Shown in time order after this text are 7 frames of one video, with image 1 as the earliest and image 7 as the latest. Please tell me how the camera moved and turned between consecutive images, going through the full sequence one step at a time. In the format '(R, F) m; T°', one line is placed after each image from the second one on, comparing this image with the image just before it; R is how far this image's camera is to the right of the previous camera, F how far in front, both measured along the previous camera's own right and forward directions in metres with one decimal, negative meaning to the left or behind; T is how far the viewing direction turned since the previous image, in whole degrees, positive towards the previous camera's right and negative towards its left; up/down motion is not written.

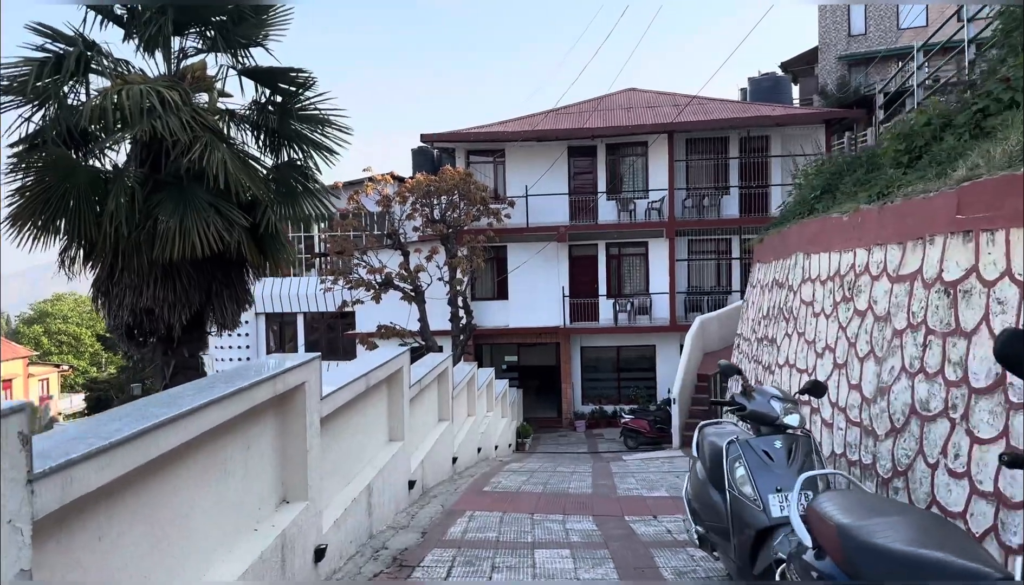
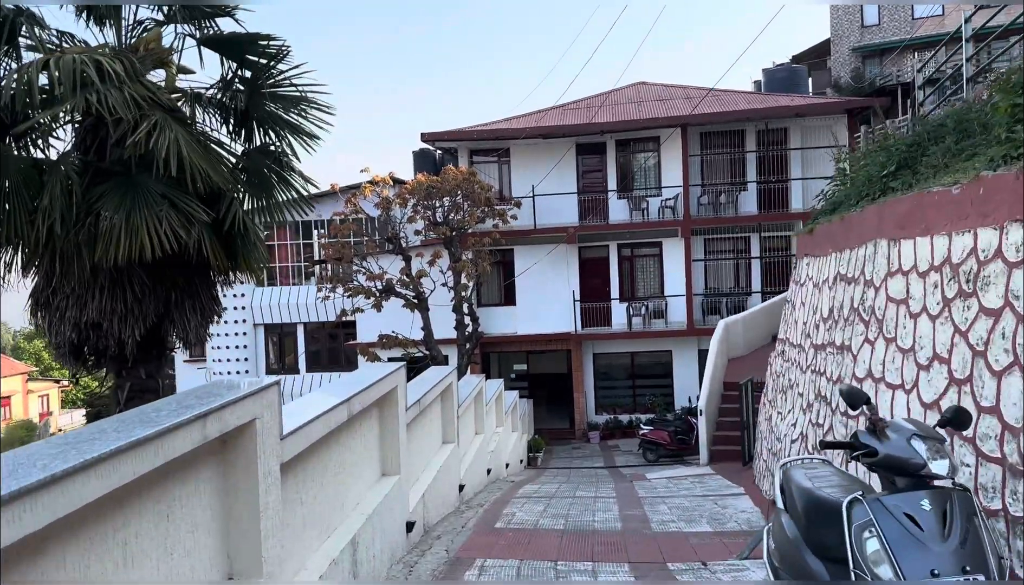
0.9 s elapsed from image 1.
(0.0, +0.9) m; 0°
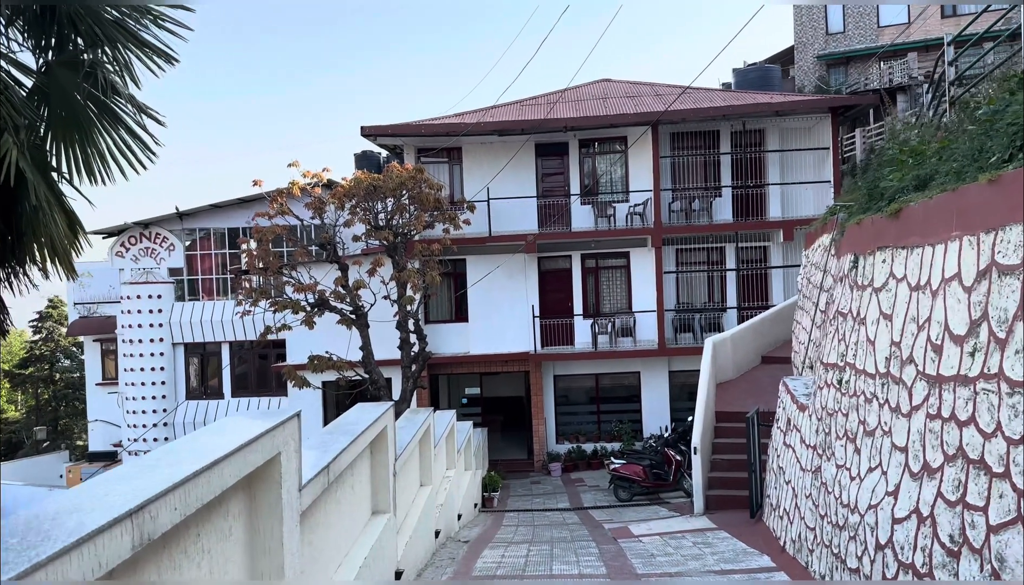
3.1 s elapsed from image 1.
(-0.1, +1.9) m; +4°
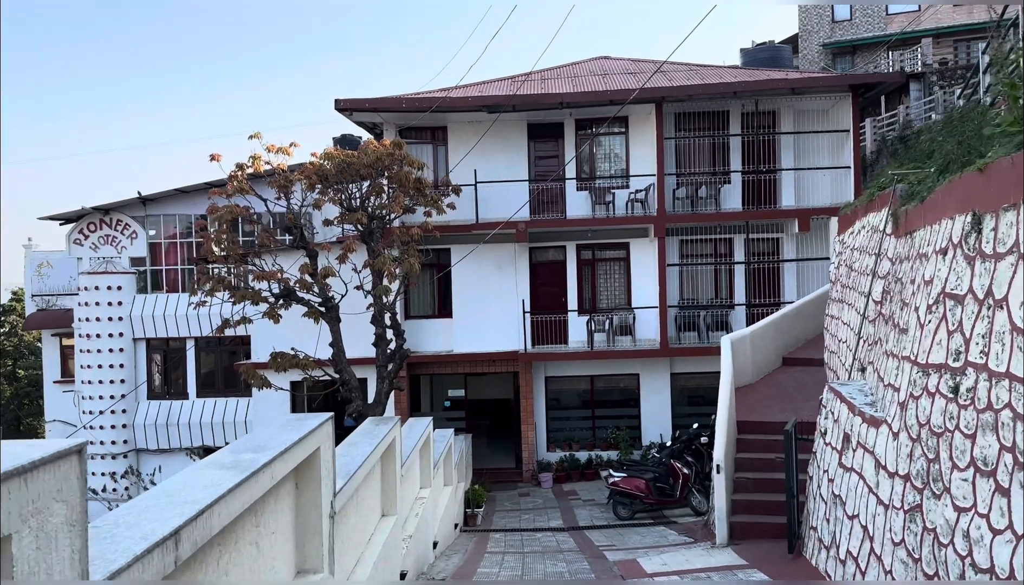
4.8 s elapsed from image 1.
(0.0, +1.4) m; +1°
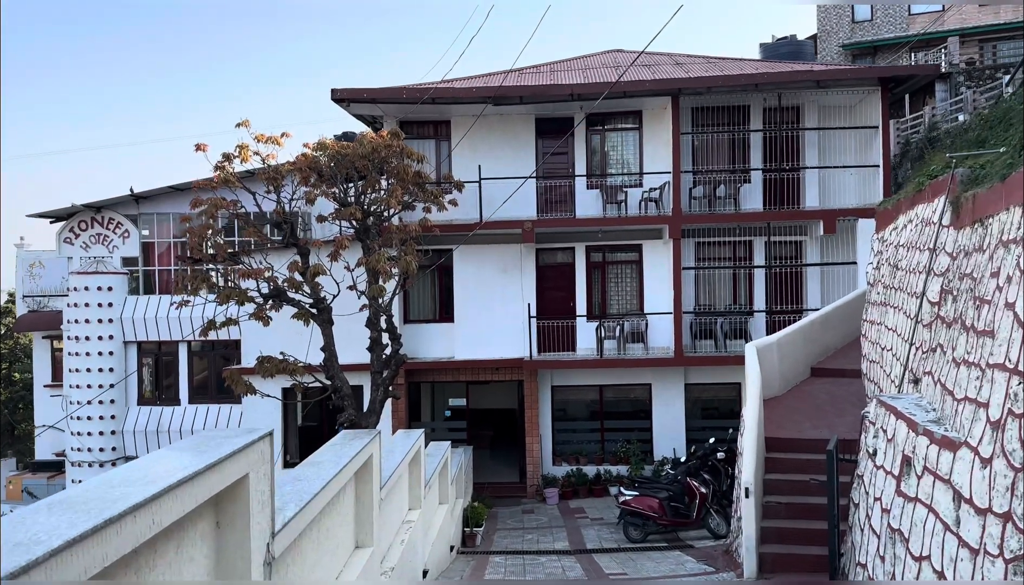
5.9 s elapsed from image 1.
(0.0, +0.8) m; -1°
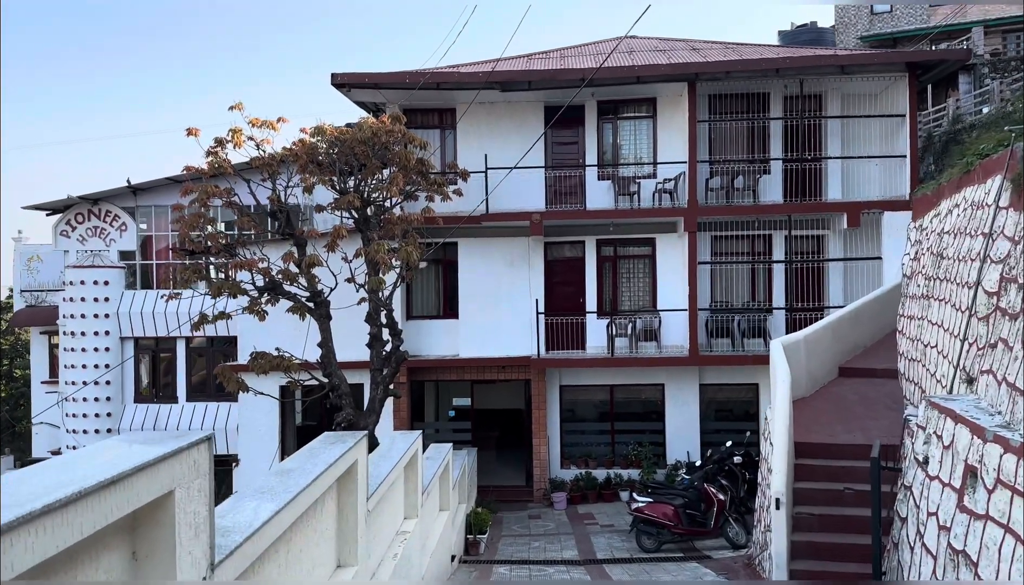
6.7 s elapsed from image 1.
(0.0, +0.6) m; -1°
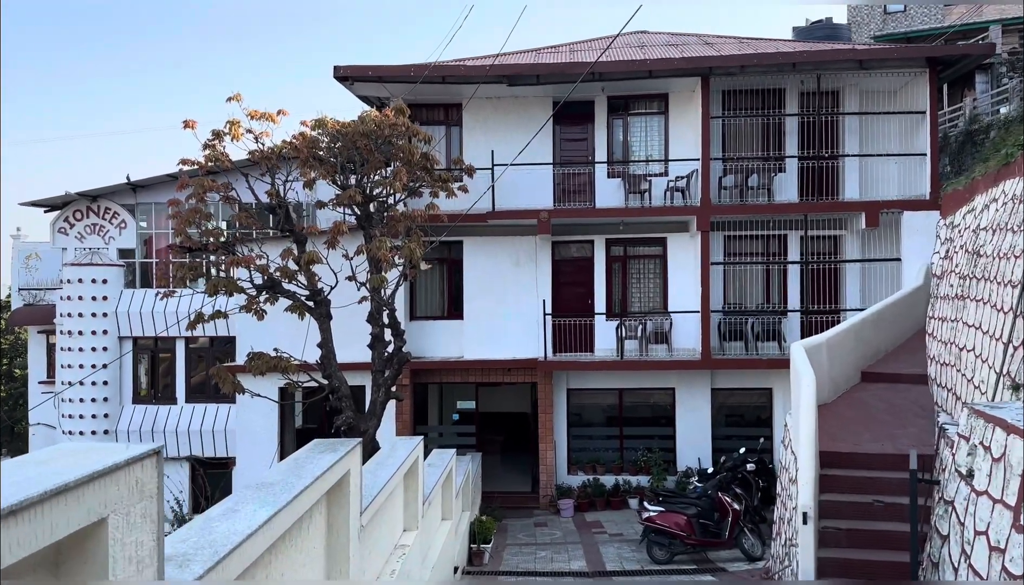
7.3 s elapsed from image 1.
(0.0, +0.4) m; 0°
